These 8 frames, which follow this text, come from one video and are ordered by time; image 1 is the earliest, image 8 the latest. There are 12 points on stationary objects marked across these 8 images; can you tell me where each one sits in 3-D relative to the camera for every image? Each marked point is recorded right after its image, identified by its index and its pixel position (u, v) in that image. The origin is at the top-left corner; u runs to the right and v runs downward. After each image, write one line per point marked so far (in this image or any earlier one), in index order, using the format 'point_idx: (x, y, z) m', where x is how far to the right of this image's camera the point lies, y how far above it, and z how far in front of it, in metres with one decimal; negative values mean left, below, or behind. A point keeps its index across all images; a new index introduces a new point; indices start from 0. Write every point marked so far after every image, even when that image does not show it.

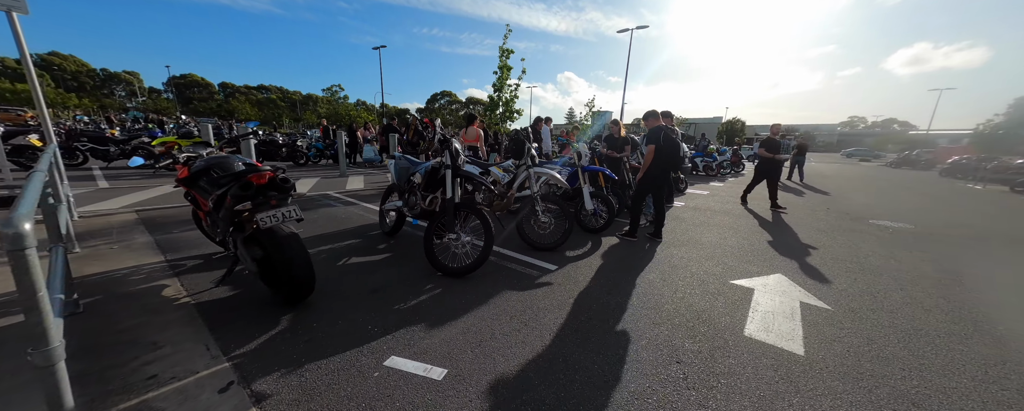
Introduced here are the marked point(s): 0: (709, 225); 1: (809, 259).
0: (+3.5, -0.4, +5.8) m
1: (+3.6, -0.7, +4.0) m
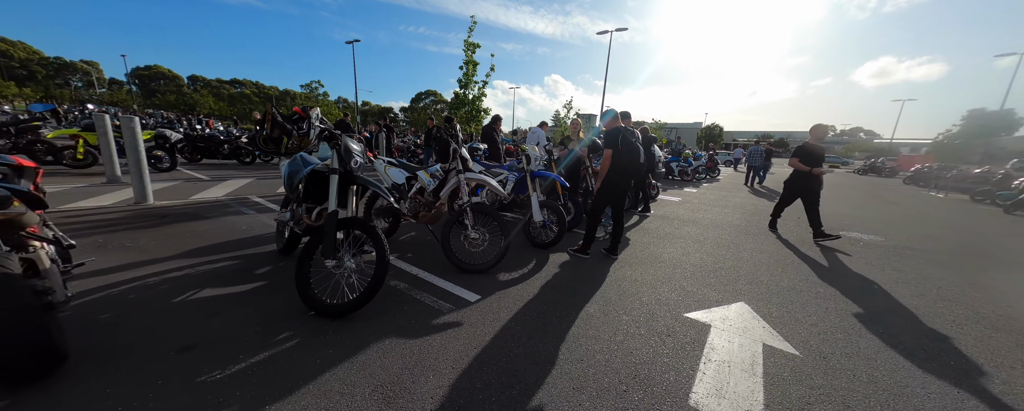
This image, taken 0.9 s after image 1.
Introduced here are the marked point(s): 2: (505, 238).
0: (+2.7, -0.5, +5.3) m
1: (+2.9, -0.9, +3.6) m
2: (-0.1, -0.3, +3.2) m
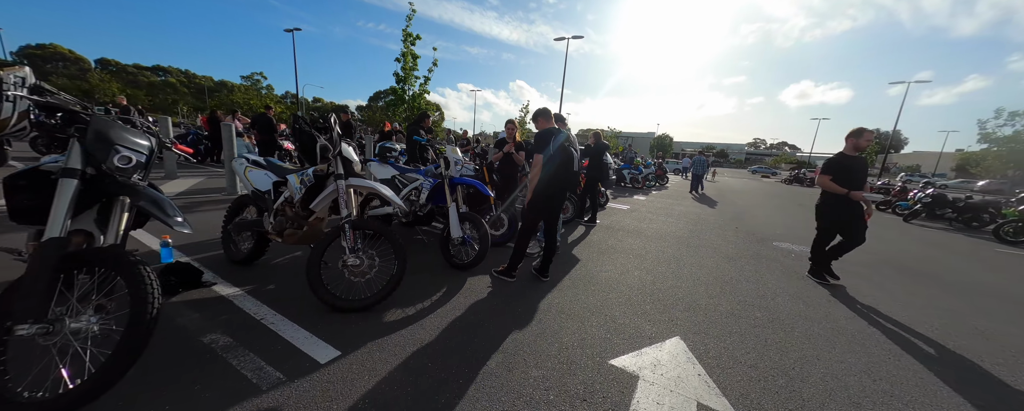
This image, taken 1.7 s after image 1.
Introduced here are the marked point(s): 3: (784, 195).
0: (+1.6, -0.7, +5.0) m
1: (+2.0, -1.0, +3.2) m
2: (-0.9, -0.5, +2.5) m
3: (+16.6, +0.7, +19.8) m
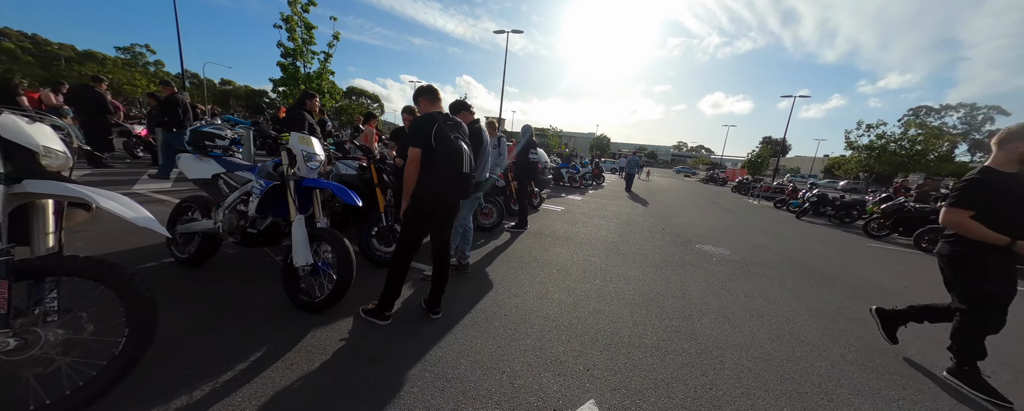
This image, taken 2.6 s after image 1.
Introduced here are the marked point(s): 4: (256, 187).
0: (+0.3, -0.8, +4.3) m
1: (+1.0, -1.1, +2.7) m
2: (-1.7, -0.6, +1.5) m
3: (+12.6, +0.8, +21.5) m
4: (-2.0, +0.1, +2.5) m
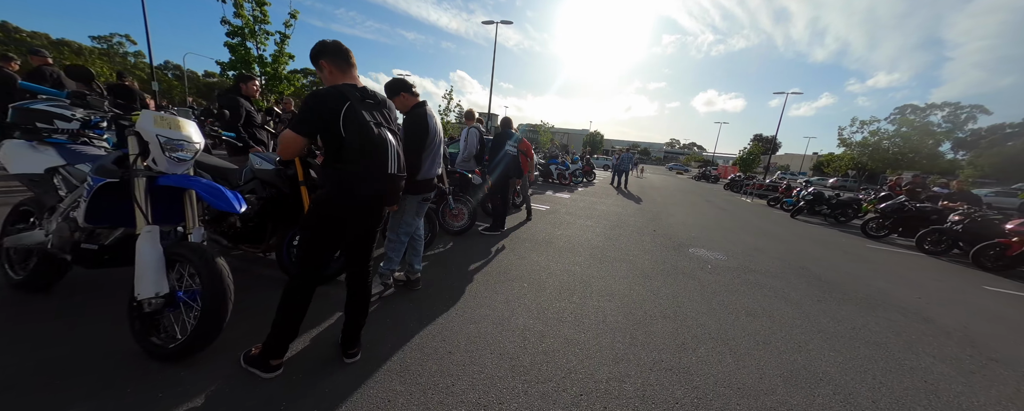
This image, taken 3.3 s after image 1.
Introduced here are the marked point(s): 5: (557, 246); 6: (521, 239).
0: (-0.1, -0.8, +3.7) m
1: (+0.6, -1.2, +2.0) m
2: (-2.1, -0.6, +0.8) m
3: (+11.9, +0.9, +21.0) m
4: (-2.3, +0.1, +1.8) m
5: (+0.7, -0.7, +5.3) m
6: (+0.2, -0.6, +5.6) m
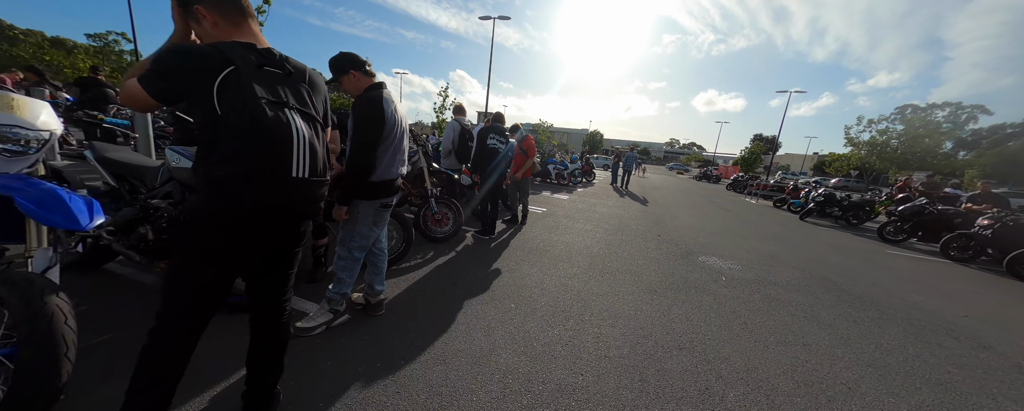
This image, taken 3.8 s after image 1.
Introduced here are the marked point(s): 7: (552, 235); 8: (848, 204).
0: (-0.2, -0.9, +3.1) m
1: (+0.5, -1.2, +1.5) m
2: (-2.2, -0.7, +0.2) m
3: (+11.8, +0.9, +20.5) m
4: (-2.5, 0.0, +1.3) m
5: (+0.6, -0.7, +4.7) m
6: (0.0, -0.6, +5.0) m
7: (+0.7, -0.5, +6.1) m
8: (+13.5, +0.1, +13.0) m
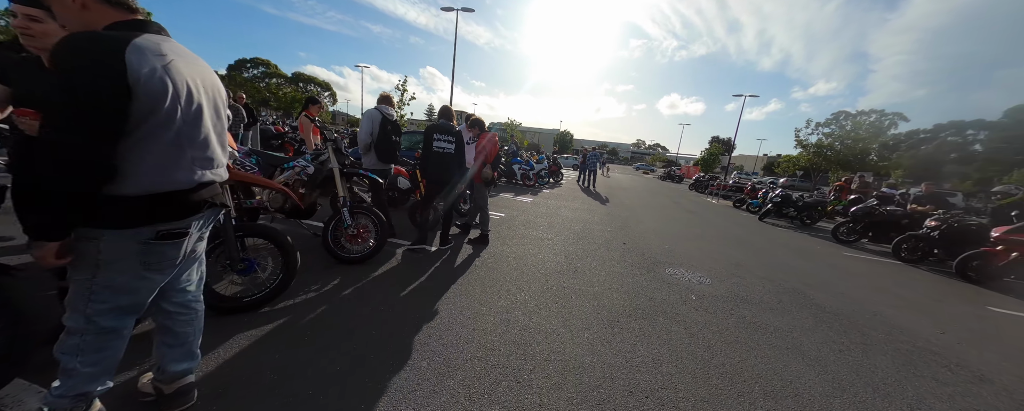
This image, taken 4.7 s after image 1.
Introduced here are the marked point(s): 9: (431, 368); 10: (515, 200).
0: (-0.8, -1.0, +2.2) m
1: (0.0, -1.4, +0.6) m
2: (-2.6, -0.8, -0.8) m
3: (+9.6, +0.8, +20.6) m
4: (-2.9, -0.1, +0.2) m
5: (-0.2, -0.8, +3.9) m
6: (-0.8, -0.8, +4.1) m
7: (-0.2, -0.6, +5.3) m
8: (+12.0, 0.0, +13.3) m
9: (-0.6, -1.1, +2.1) m
10: (+0.1, +0.2, +10.7) m
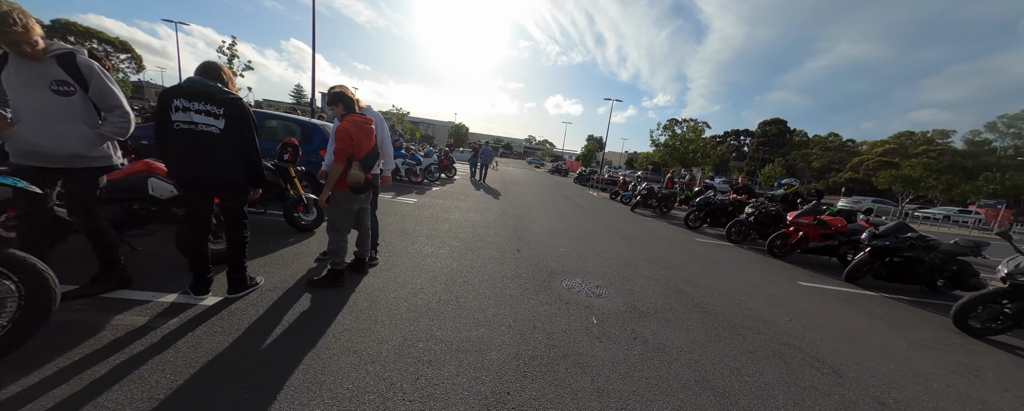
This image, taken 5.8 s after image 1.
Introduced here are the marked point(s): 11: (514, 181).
0: (-1.5, -1.2, +0.6) m
1: (-0.2, -1.6, -0.6) m
2: (-2.2, -1.2, -2.8) m
3: (+2.6, +1.2, +21.2) m
4: (-2.9, -0.4, -2.0) m
5: (-1.4, -1.0, +2.4) m
6: (-2.1, -0.9, +2.4) m
7: (-1.8, -0.8, +3.7) m
8: (+7.2, +0.4, +15.1) m
9: (-1.3, -1.3, +0.6) m
10: (-3.3, +0.1, +9.0) m
11: (+0.2, +1.4, +19.9) m
